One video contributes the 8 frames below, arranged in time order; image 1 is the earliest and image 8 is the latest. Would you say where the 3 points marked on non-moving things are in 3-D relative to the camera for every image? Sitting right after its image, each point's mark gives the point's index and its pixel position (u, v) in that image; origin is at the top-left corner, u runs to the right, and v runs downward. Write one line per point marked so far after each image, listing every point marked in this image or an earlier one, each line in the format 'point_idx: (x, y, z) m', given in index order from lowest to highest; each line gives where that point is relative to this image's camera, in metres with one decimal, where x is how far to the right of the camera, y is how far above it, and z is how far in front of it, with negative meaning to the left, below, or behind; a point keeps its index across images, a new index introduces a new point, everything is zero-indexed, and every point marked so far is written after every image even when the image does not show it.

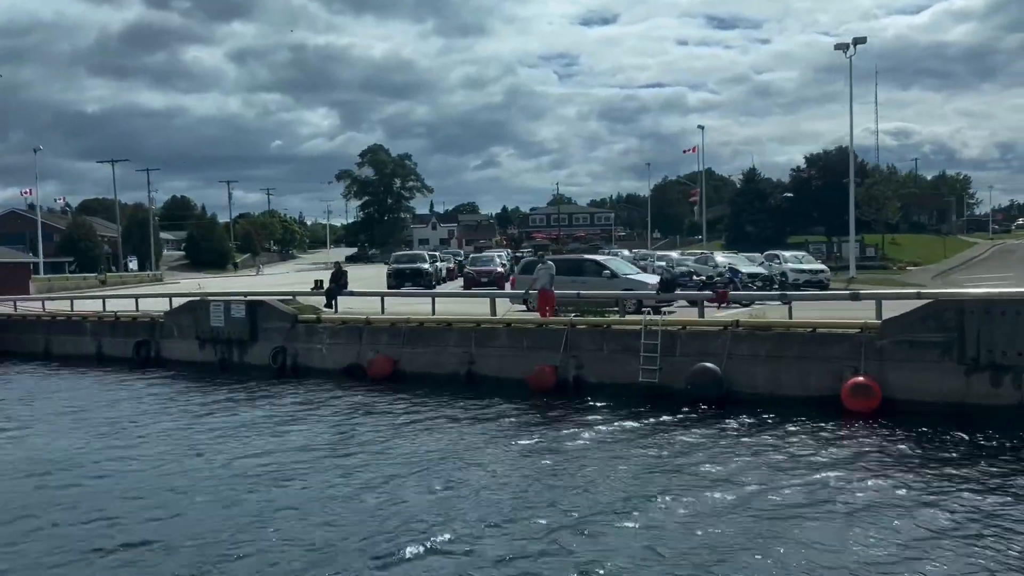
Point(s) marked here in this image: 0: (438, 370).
0: (-1.5, -1.7, +17.4) m
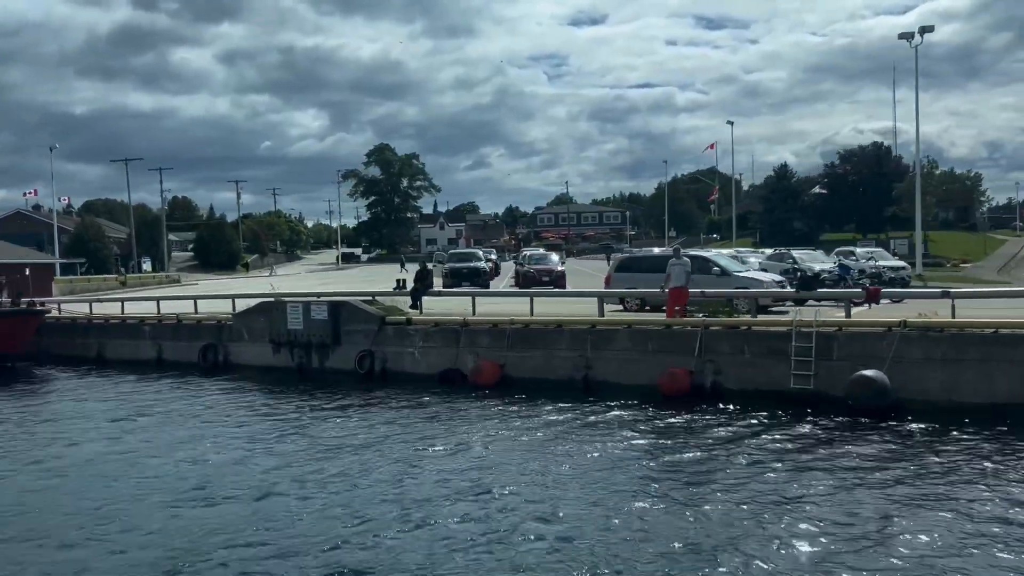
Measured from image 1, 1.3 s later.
0: (+0.7, -1.7, +16.2) m
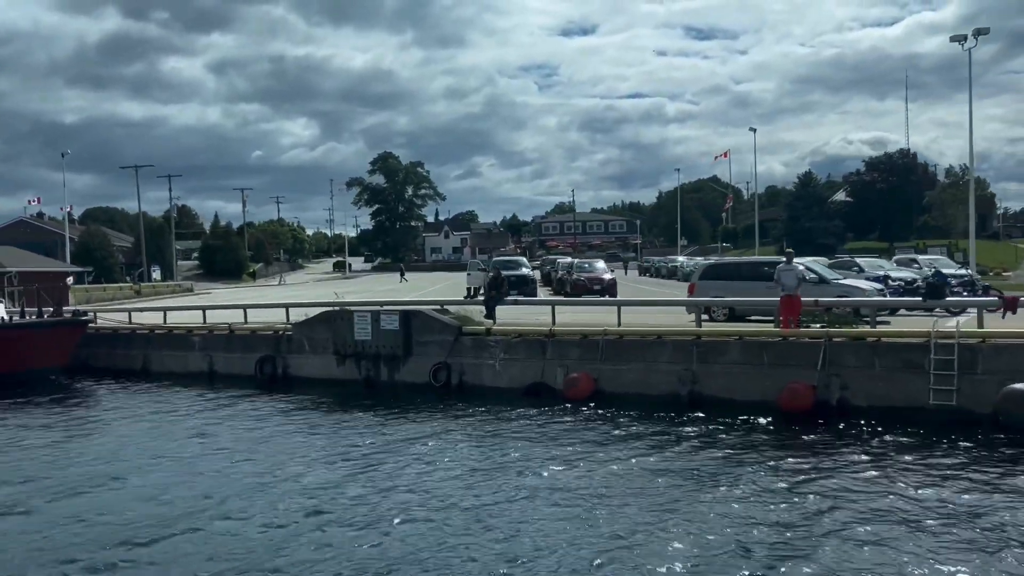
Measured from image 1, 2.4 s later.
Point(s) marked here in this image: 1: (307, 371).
0: (+2.4, -1.8, +15.2) m
1: (-4.7, -1.9, +19.6) m
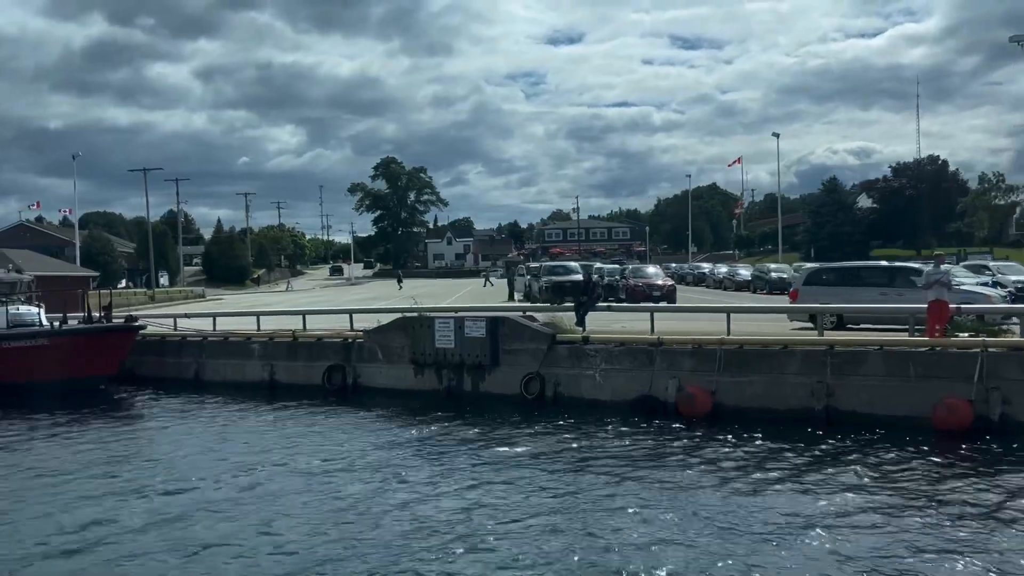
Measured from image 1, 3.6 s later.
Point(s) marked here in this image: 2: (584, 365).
0: (+4.3, -1.9, +14.1) m
1: (-2.8, -2.0, +18.4) m
2: (+1.4, -1.4, +15.9) m
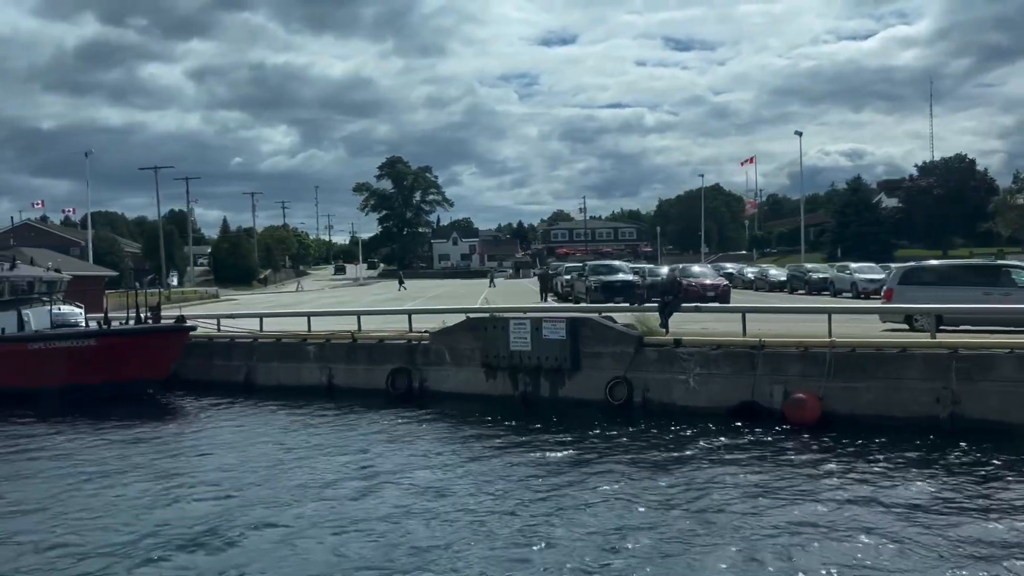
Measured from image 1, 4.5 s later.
0: (+5.9, -1.9, +13.2) m
1: (-1.3, -2.0, +17.5) m
2: (+2.9, -1.4, +15.0) m
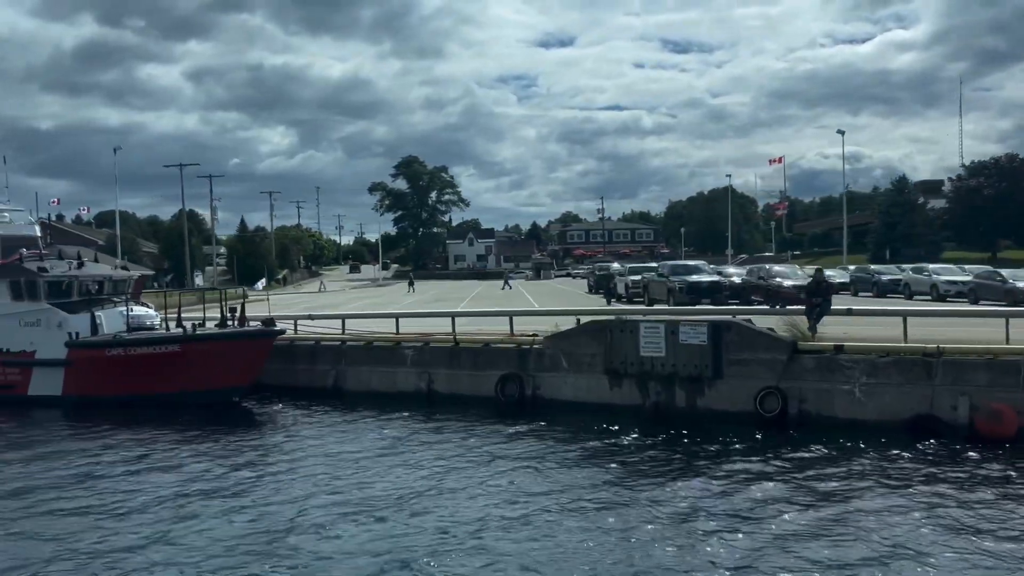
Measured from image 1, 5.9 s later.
0: (+8.2, -1.9, +11.8) m
1: (+1.0, -2.0, +16.1) m
2: (+5.2, -1.5, +13.6) m
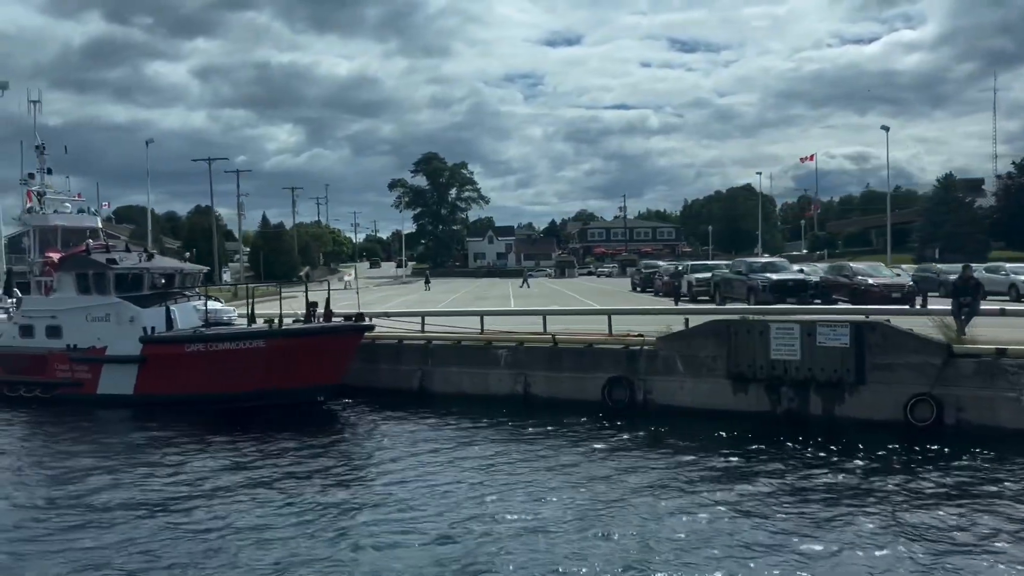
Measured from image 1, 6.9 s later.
0: (+10.1, -1.9, +10.6) m
1: (+3.0, -1.9, +15.0) m
2: (+7.2, -1.4, +12.5) m
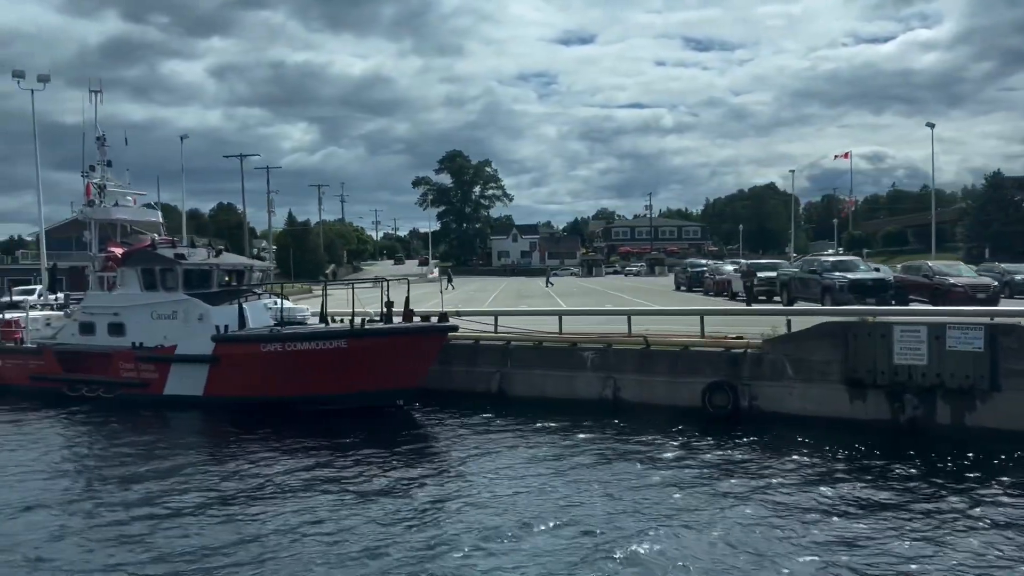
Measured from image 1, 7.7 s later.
0: (+11.7, -2.0, +9.6) m
1: (+4.6, -1.9, +14.1) m
2: (+8.8, -1.4, +11.5) m
